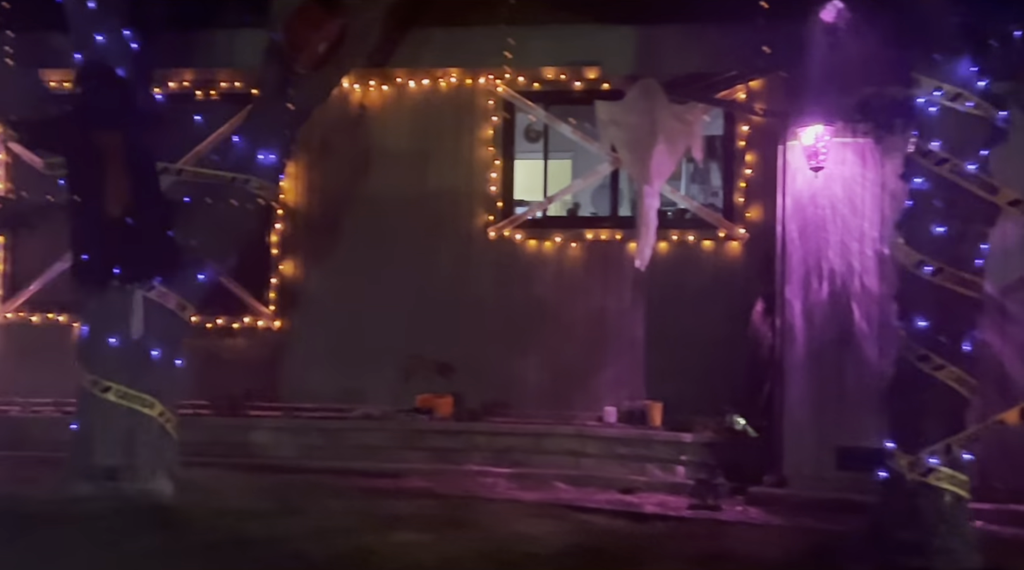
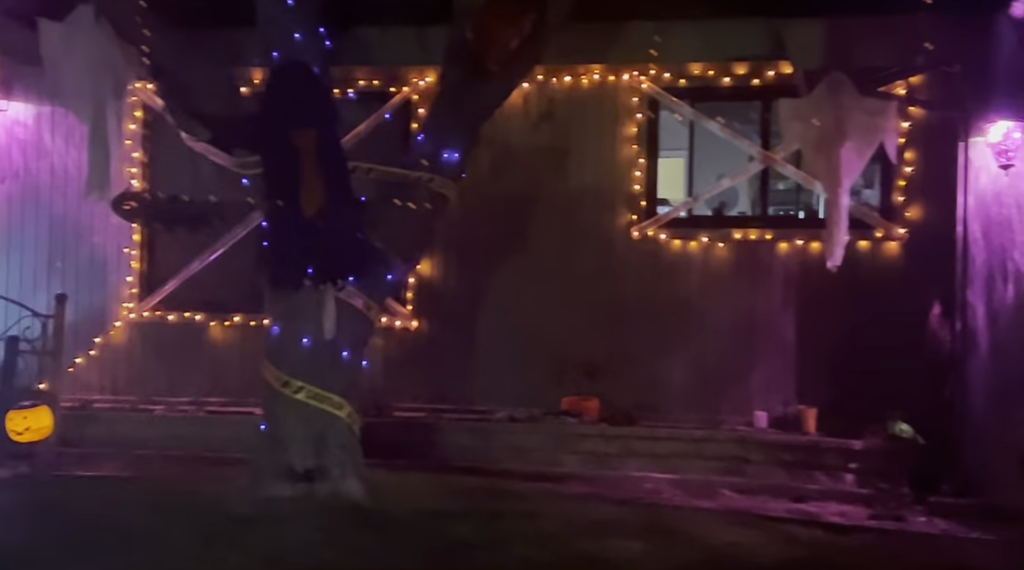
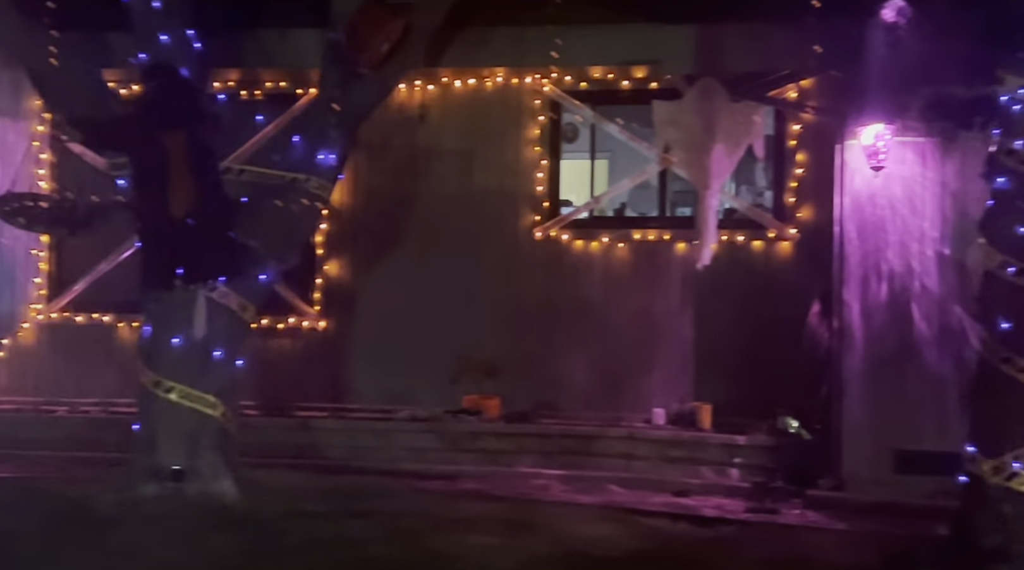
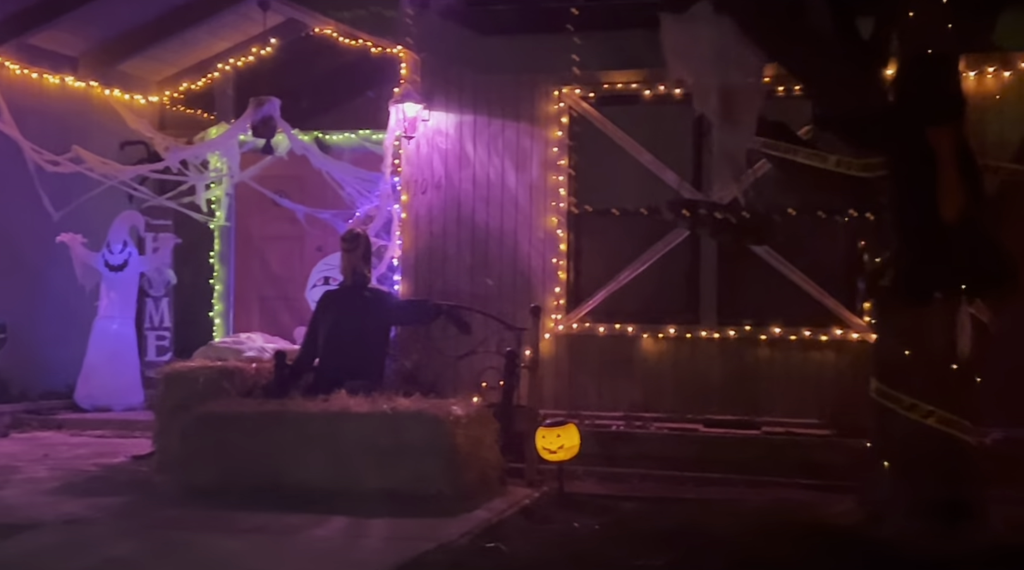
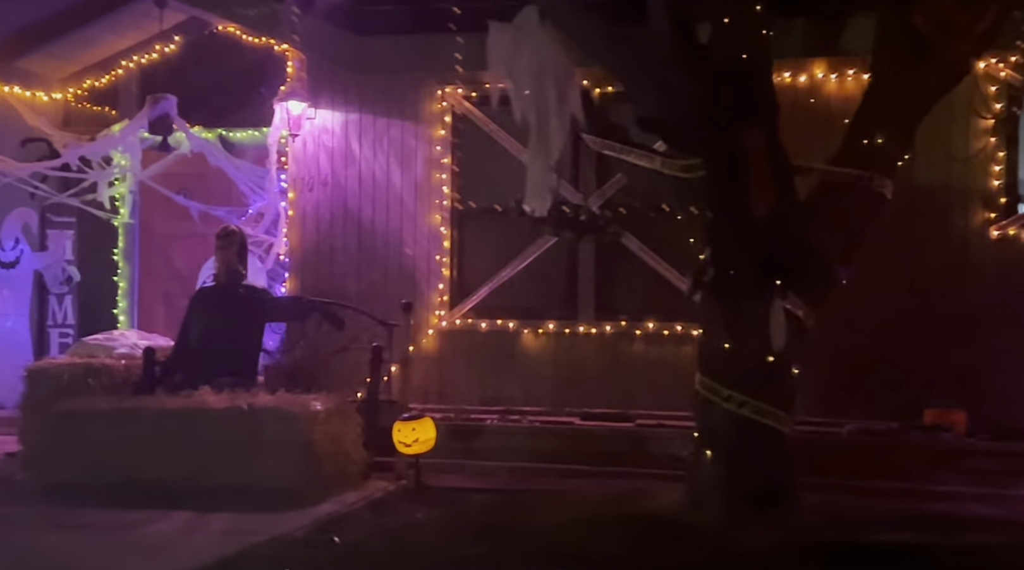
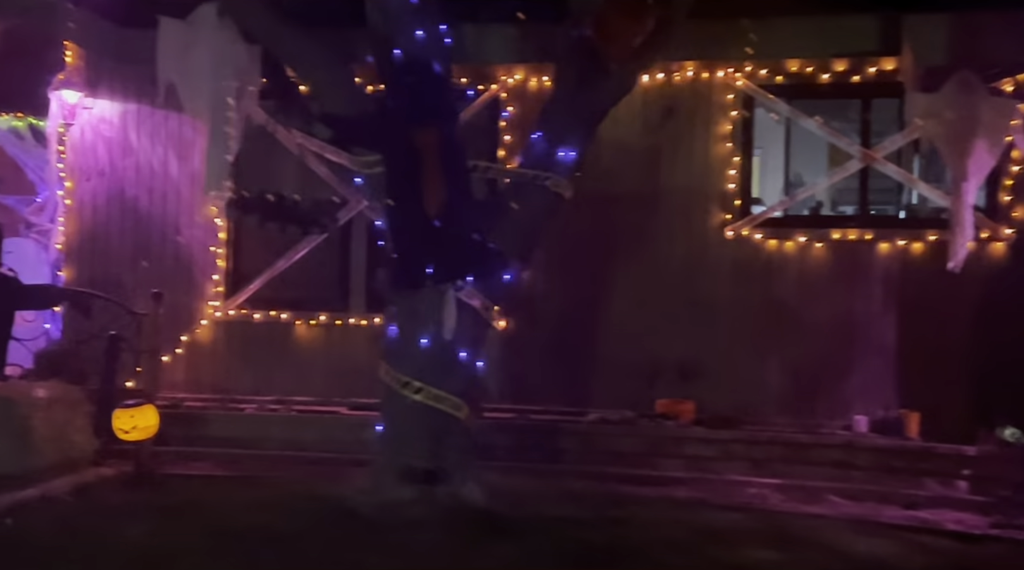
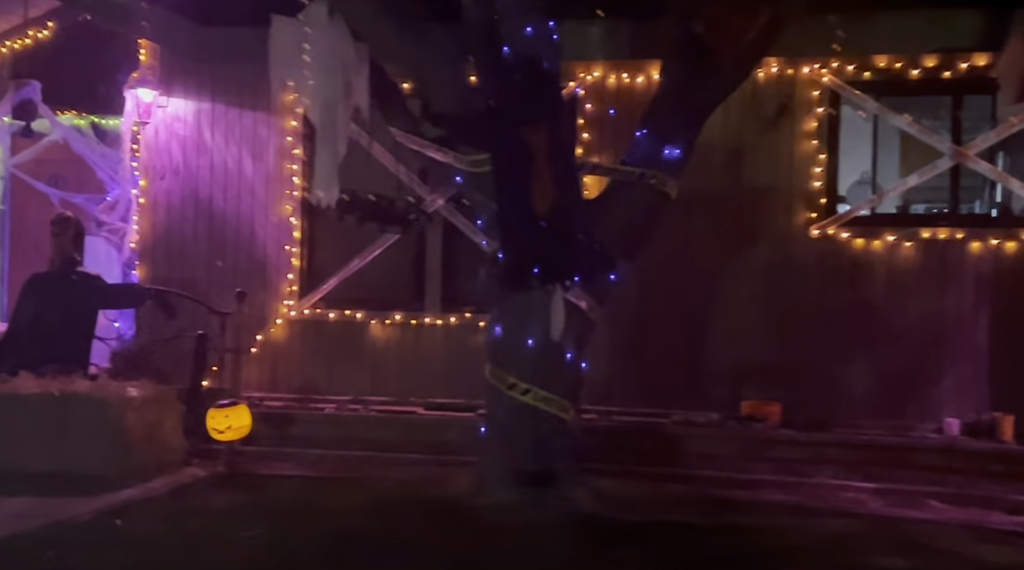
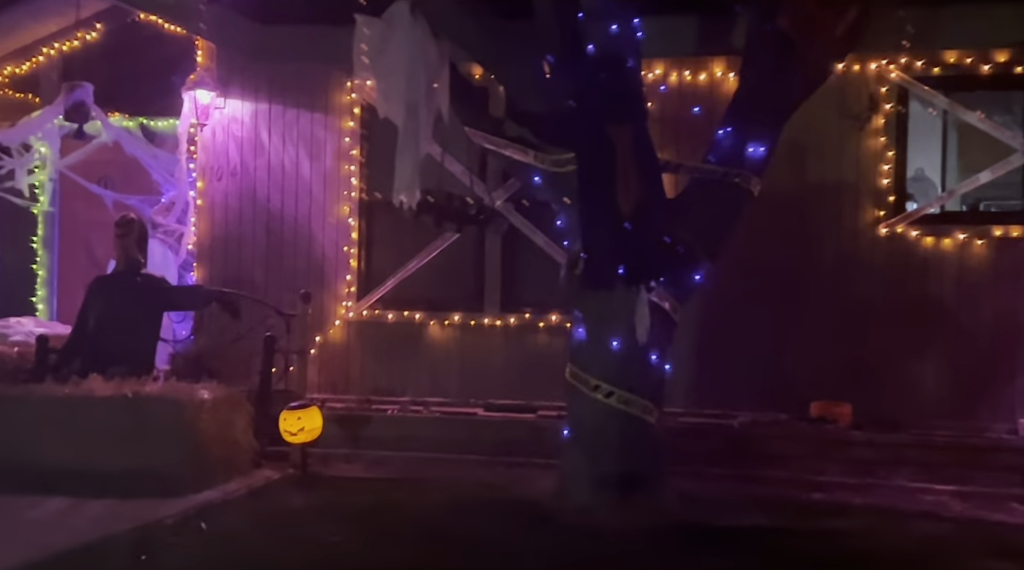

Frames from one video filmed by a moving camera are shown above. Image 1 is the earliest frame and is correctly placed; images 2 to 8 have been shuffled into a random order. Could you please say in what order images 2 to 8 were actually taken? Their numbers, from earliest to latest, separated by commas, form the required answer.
3, 2, 6, 7, 8, 5, 4
